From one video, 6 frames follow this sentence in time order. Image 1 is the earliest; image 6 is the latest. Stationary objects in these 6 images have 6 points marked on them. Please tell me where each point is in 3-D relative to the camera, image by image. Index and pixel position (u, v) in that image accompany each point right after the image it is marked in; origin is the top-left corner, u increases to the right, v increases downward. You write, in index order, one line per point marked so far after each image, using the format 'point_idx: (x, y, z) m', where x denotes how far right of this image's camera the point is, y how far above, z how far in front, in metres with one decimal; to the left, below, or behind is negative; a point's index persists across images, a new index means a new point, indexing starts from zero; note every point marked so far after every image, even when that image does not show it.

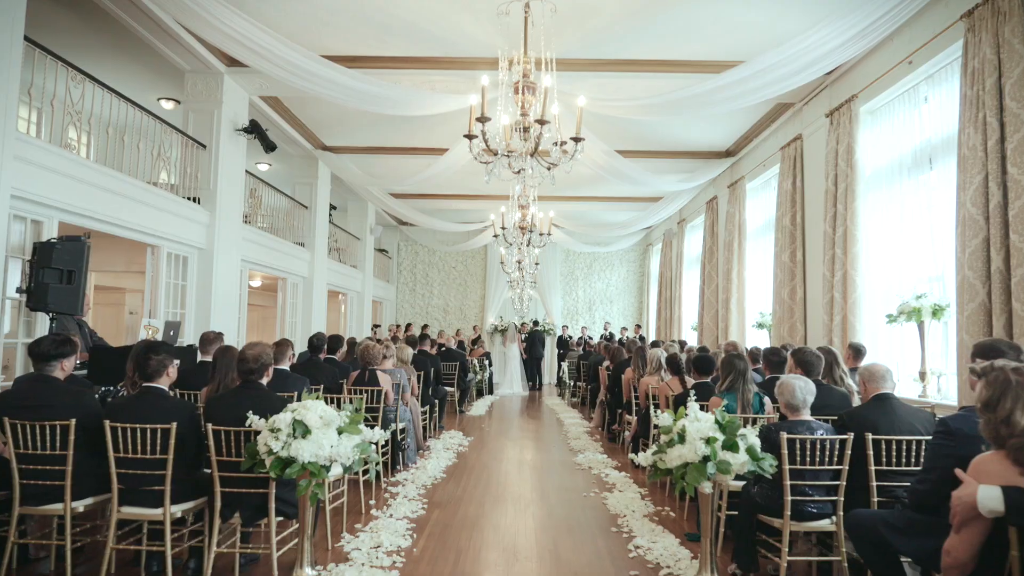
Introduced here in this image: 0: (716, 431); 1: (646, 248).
0: (+0.8, -0.6, +2.6) m
1: (+3.4, +1.0, +17.1) m
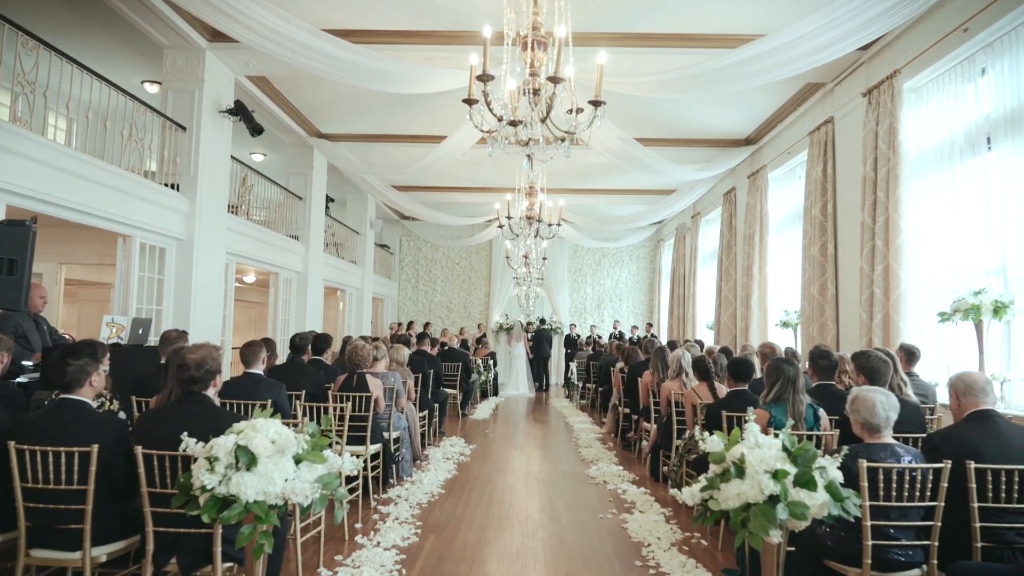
0: (+0.8, -0.5, +2.0) m
1: (+3.5, +1.1, +16.5) m
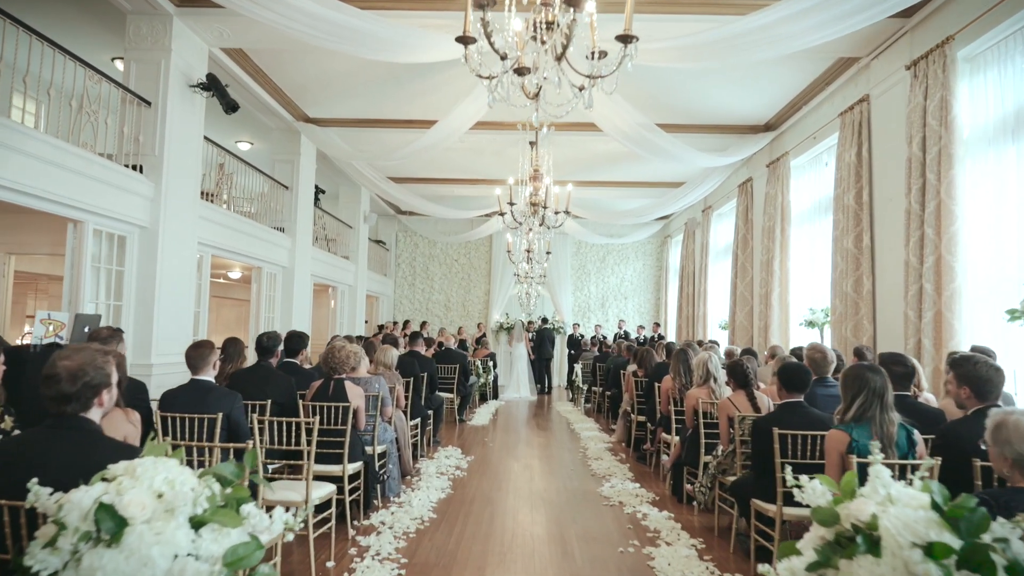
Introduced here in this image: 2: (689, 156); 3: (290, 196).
0: (+0.8, -0.5, +1.3) m
1: (+3.5, +1.1, +15.8) m
2: (+2.0, +1.5, +7.7) m
3: (-3.1, +1.3, +9.6) m
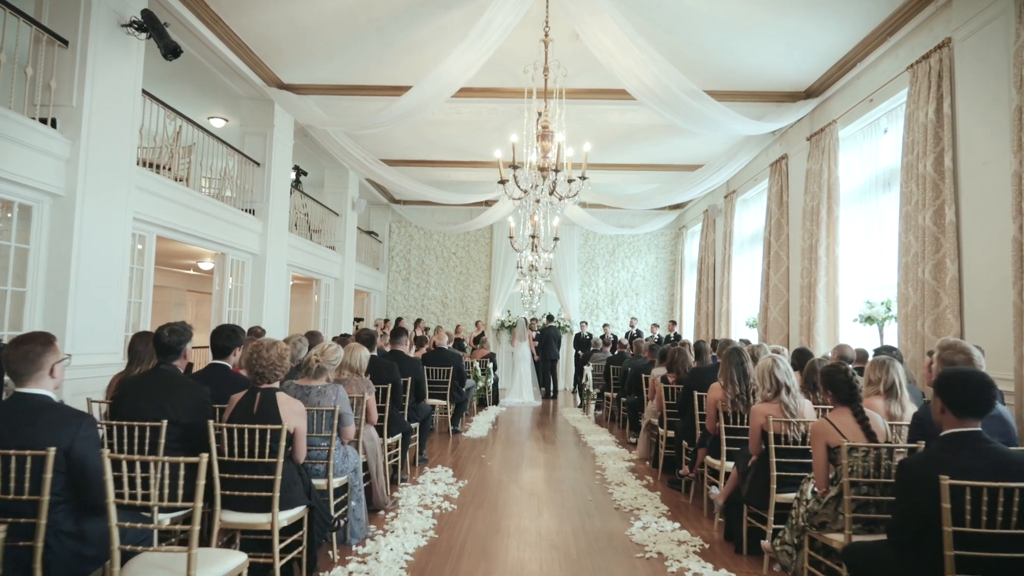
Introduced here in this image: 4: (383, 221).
0: (+0.8, -0.4, +0.1) m
1: (+3.6, +1.2, +14.6) m
2: (+2.1, +1.6, +6.5) m
3: (-3.1, +1.4, +8.4) m
4: (-2.8, +1.5, +14.9) m
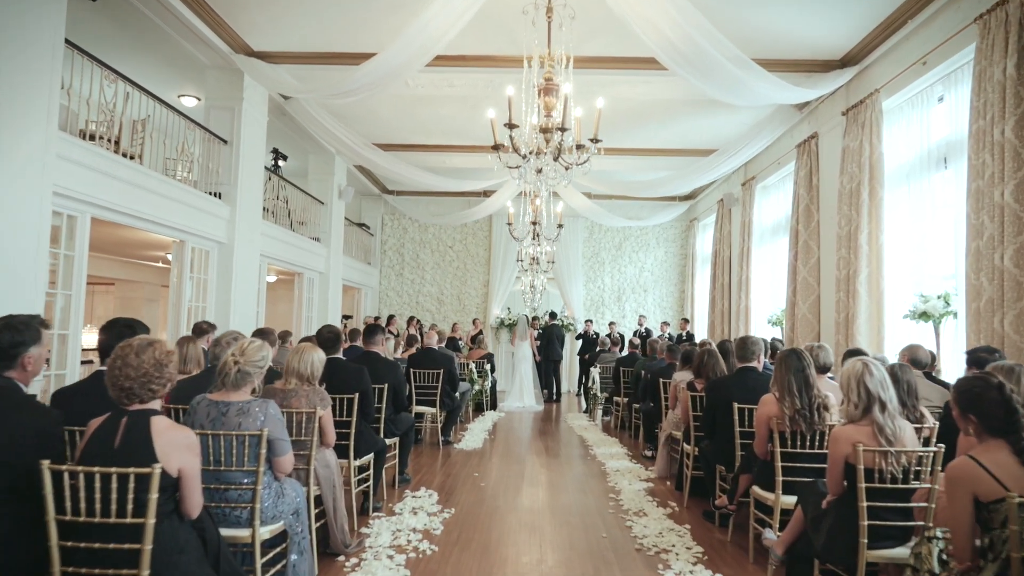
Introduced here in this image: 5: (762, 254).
0: (+0.8, -0.3, -0.8) m
1: (+3.6, +1.3, +13.7) m
2: (+2.0, +1.7, +5.6) m
3: (-3.1, +1.5, +7.5) m
4: (-2.8, +1.6, +14.0) m
5: (+3.6, +0.5, +9.9) m
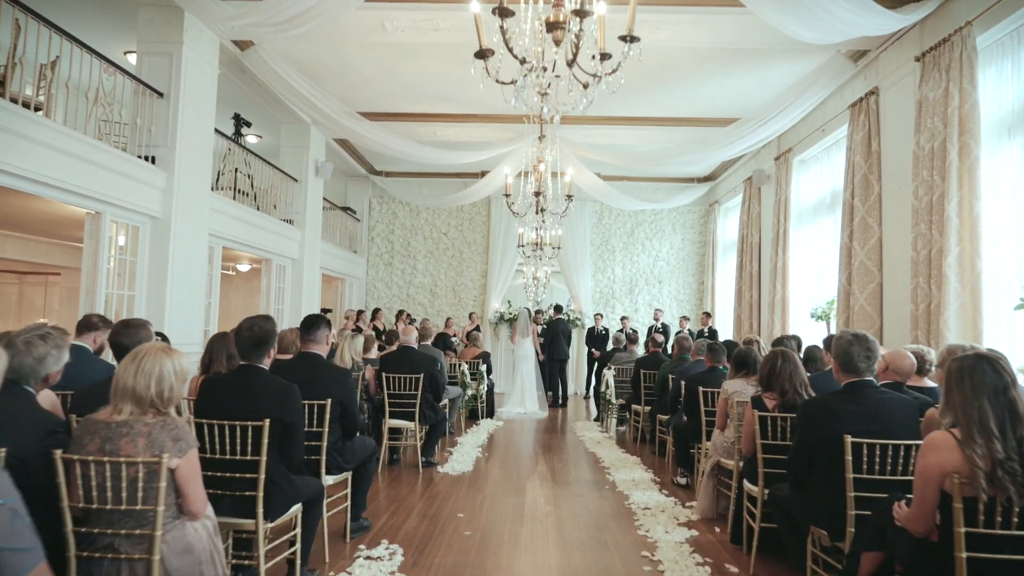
0: (+0.8, -0.2, -2.1) m
1: (+3.6, +1.5, +12.4) m
2: (+2.0, +1.8, +4.3) m
3: (-3.1, +1.6, +6.2) m
4: (-2.8, +1.7, +12.7) m
5: (+3.6, +0.6, +8.5) m
